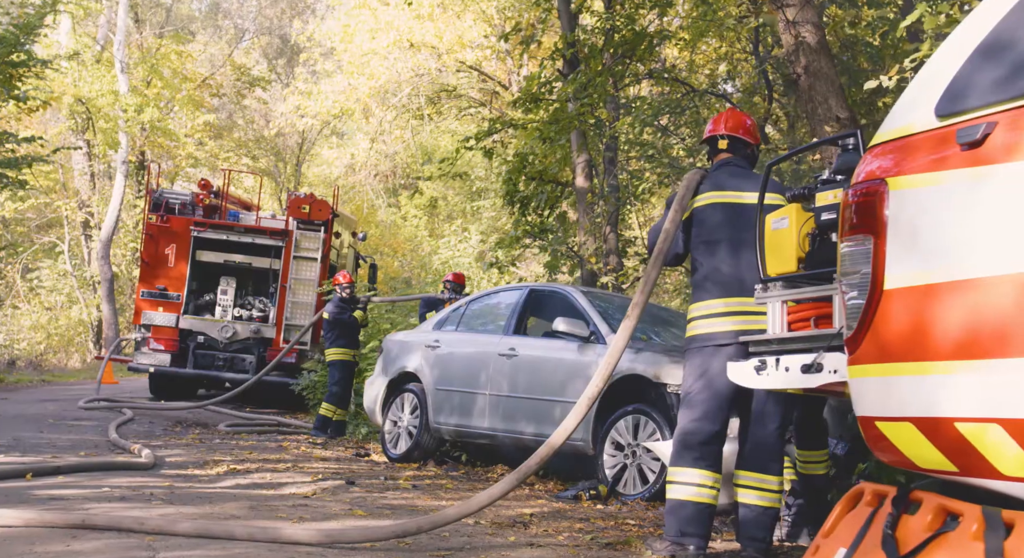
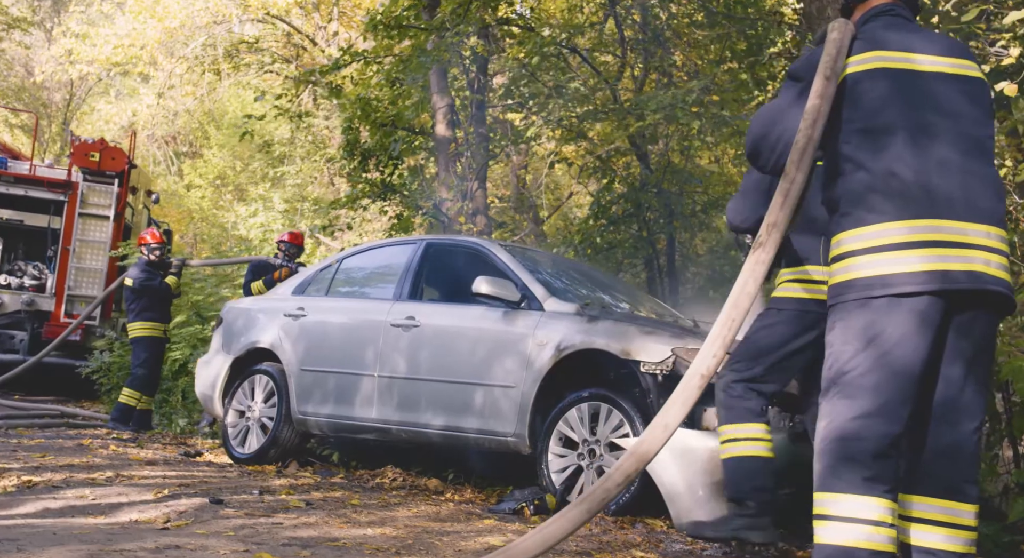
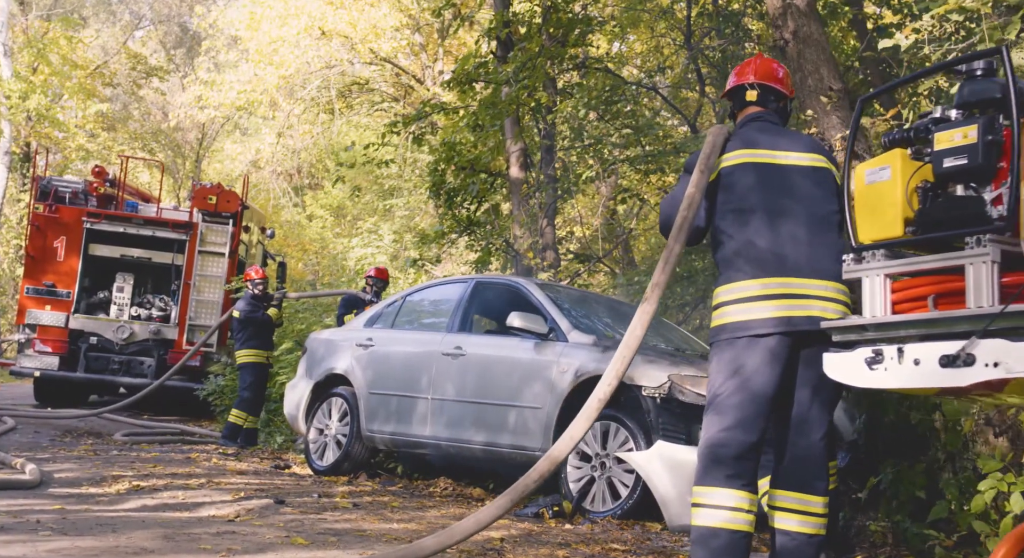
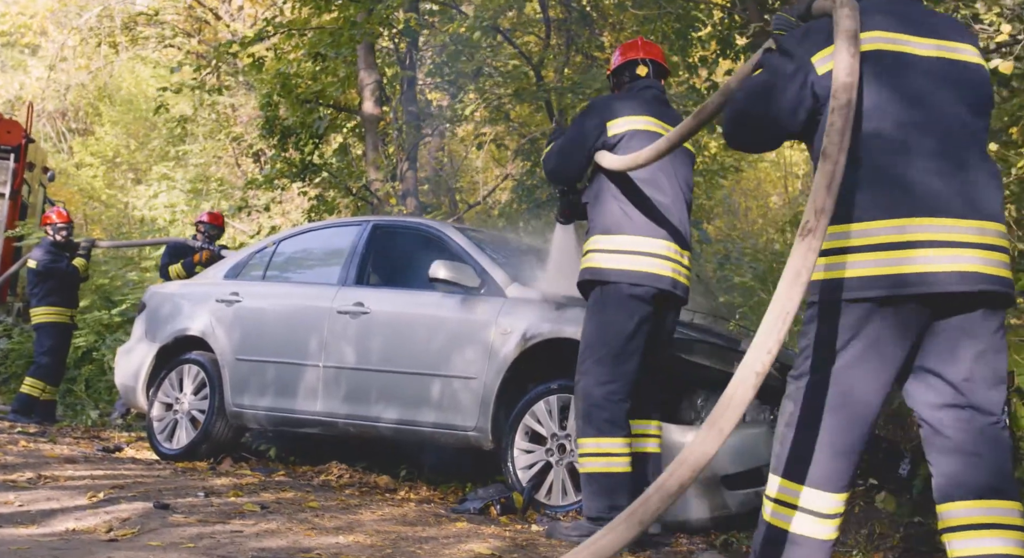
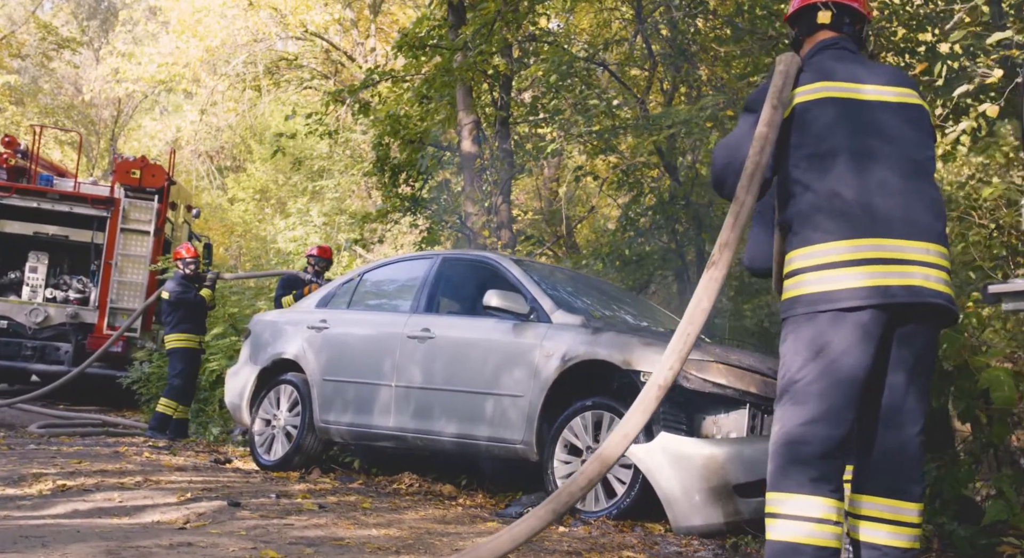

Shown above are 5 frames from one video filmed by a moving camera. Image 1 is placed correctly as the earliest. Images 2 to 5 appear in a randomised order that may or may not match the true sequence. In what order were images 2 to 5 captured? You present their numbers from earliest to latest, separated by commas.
3, 5, 2, 4
